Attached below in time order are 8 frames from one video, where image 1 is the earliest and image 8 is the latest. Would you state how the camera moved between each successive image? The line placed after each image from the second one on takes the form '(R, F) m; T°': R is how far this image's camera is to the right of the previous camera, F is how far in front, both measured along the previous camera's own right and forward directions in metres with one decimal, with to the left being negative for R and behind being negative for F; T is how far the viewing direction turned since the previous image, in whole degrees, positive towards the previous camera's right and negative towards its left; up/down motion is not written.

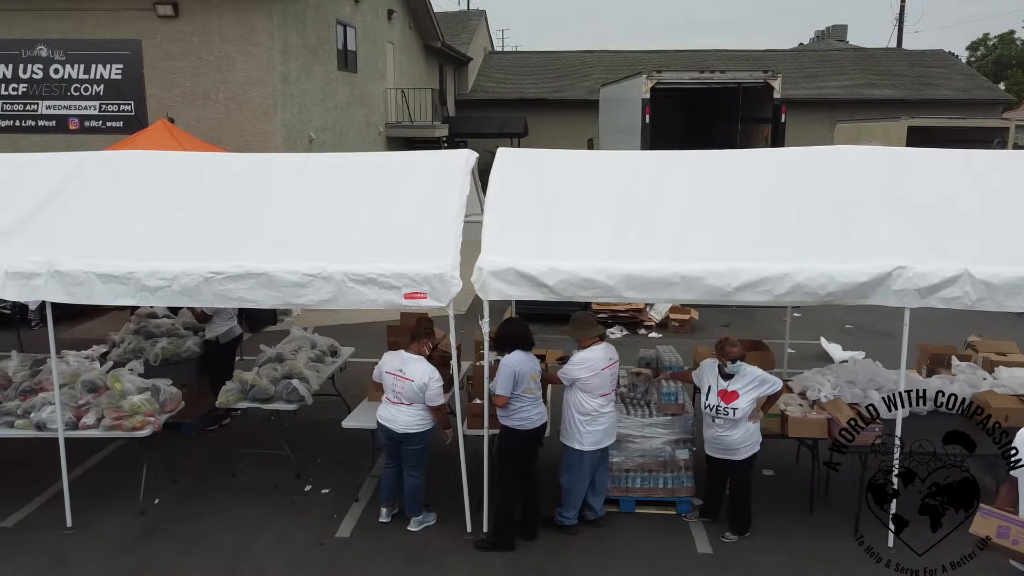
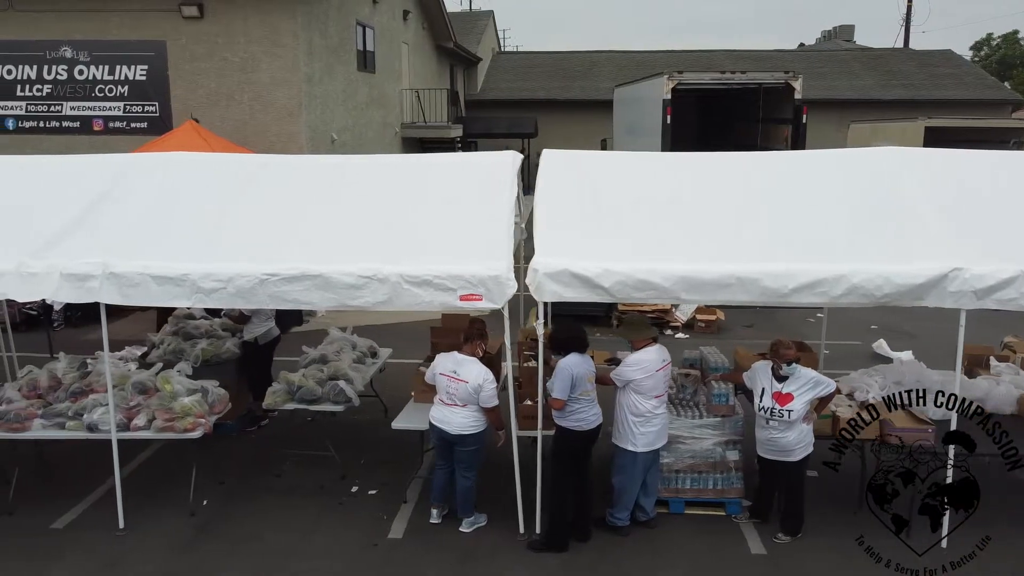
(-0.5, 0.0) m; 0°
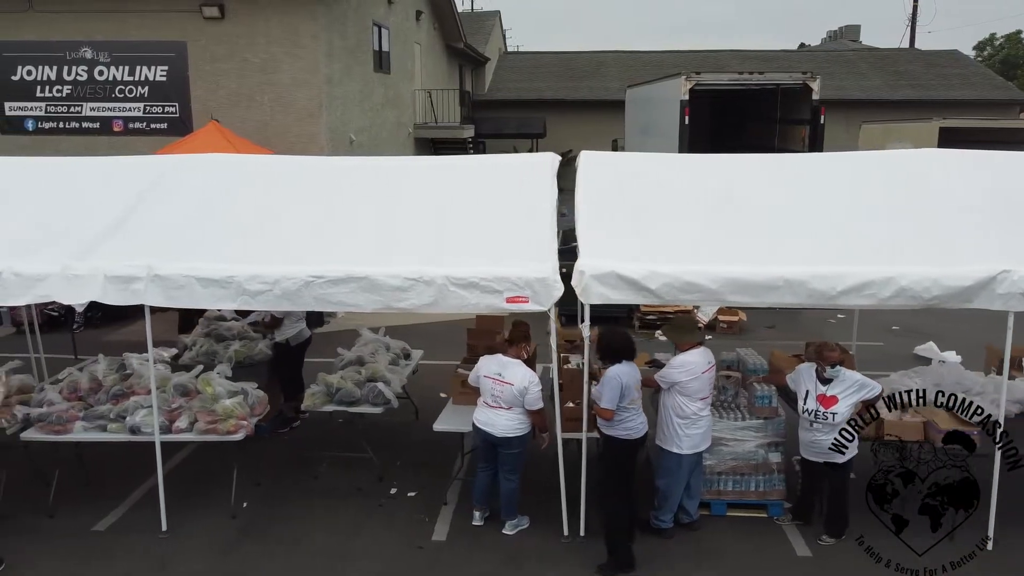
(-0.4, 0.0) m; 0°
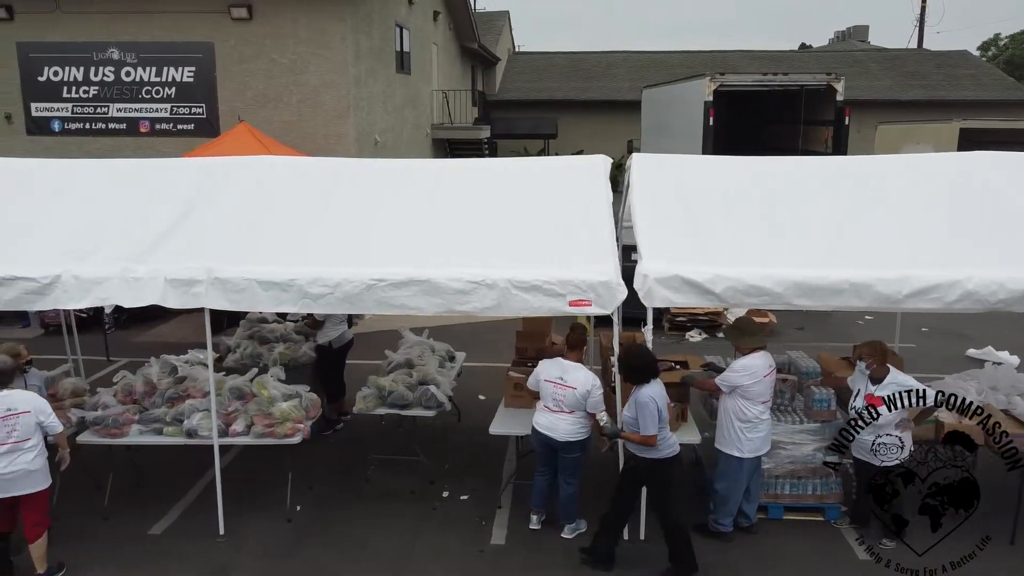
(-0.5, 0.0) m; 0°
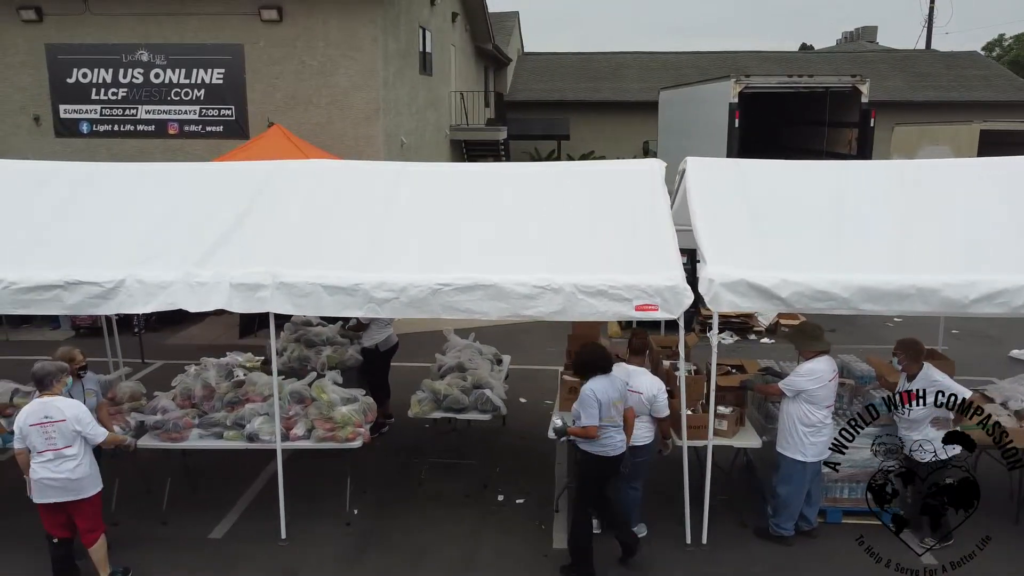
(-0.5, 0.0) m; 0°
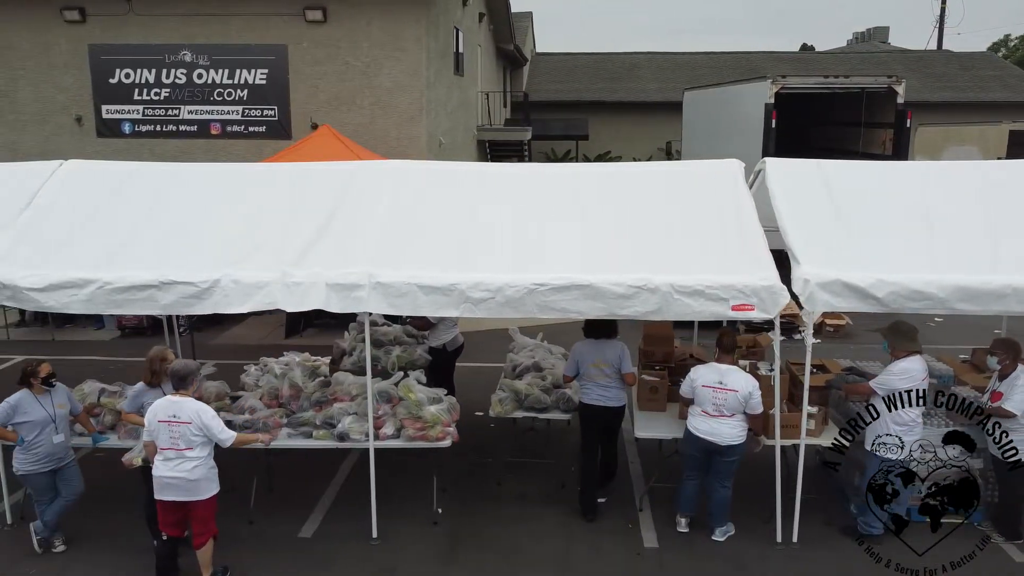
(-0.8, 0.0) m; 0°
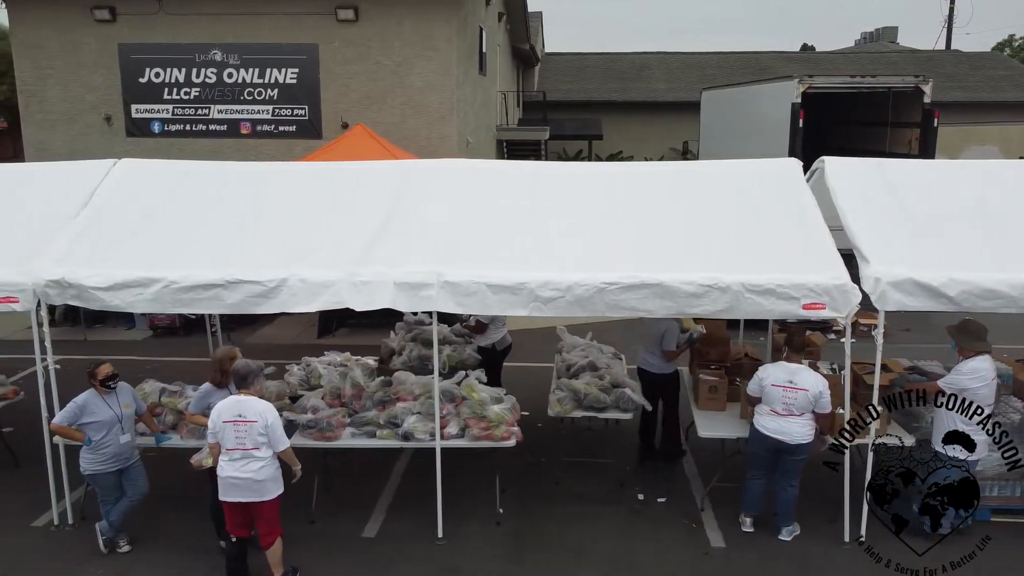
(-0.6, 0.0) m; 0°
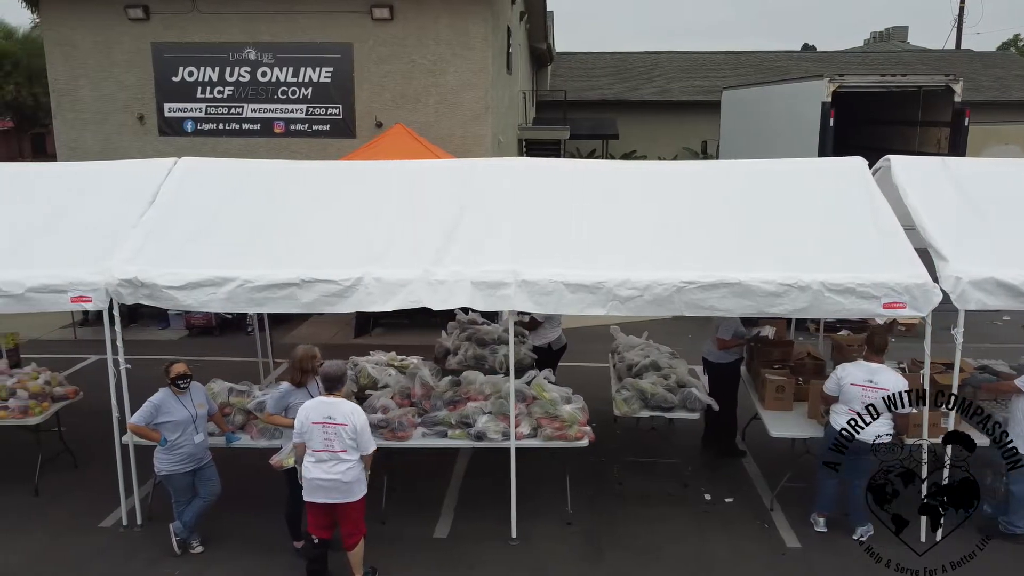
(-0.7, 0.0) m; 0°
